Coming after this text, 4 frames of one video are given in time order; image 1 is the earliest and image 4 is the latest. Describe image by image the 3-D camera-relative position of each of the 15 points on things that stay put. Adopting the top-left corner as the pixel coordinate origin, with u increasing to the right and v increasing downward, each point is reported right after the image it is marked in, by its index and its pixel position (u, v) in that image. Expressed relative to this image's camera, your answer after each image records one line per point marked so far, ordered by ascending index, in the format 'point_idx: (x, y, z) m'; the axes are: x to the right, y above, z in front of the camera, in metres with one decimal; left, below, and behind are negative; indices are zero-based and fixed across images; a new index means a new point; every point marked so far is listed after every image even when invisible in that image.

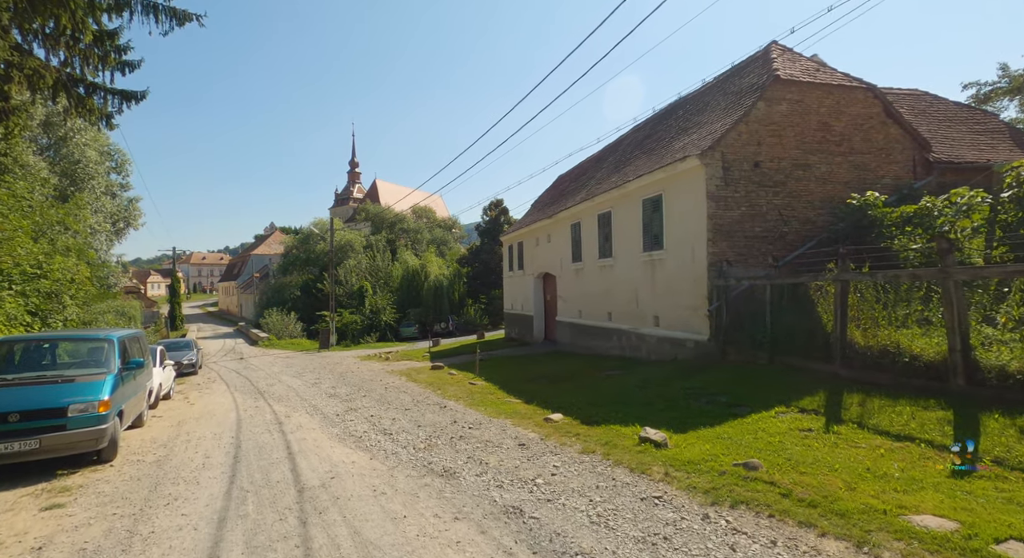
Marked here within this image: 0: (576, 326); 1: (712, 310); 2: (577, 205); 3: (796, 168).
0: (+2.3, -1.7, +19.0) m
1: (+4.2, -0.7, +10.9) m
2: (+2.3, +2.6, +17.9) m
3: (+6.3, +2.5, +11.6) m
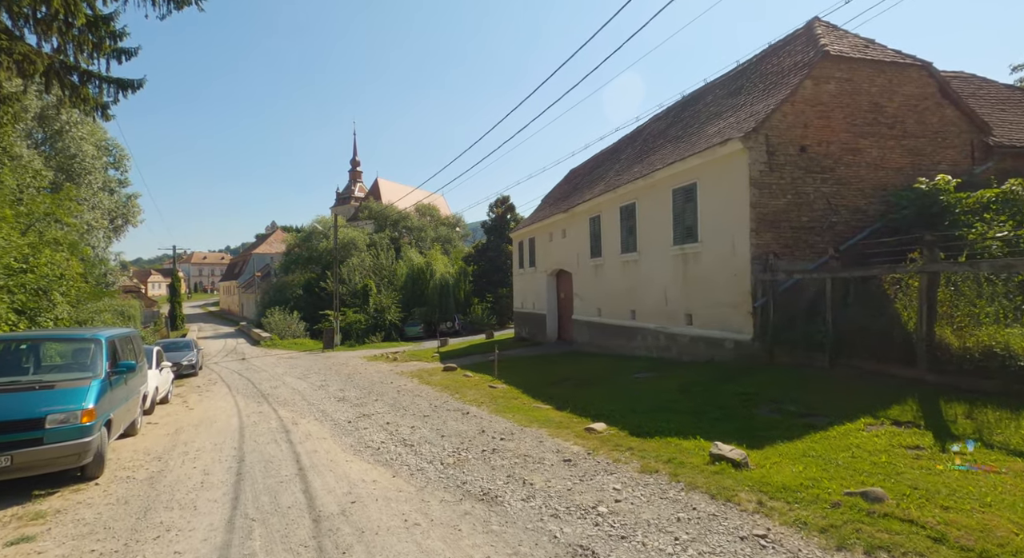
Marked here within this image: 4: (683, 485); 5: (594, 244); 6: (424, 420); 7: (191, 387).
0: (+2.9, -1.6, +18.1) m
1: (+4.7, -0.5, +10.0) m
2: (+2.8, +2.7, +17.0) m
3: (+6.8, +2.6, +10.7) m
4: (+1.6, -1.9, +4.9) m
5: (+2.8, +1.2, +18.1) m
6: (-1.5, -2.5, +9.2) m
7: (-10.3, -3.5, +16.8) m
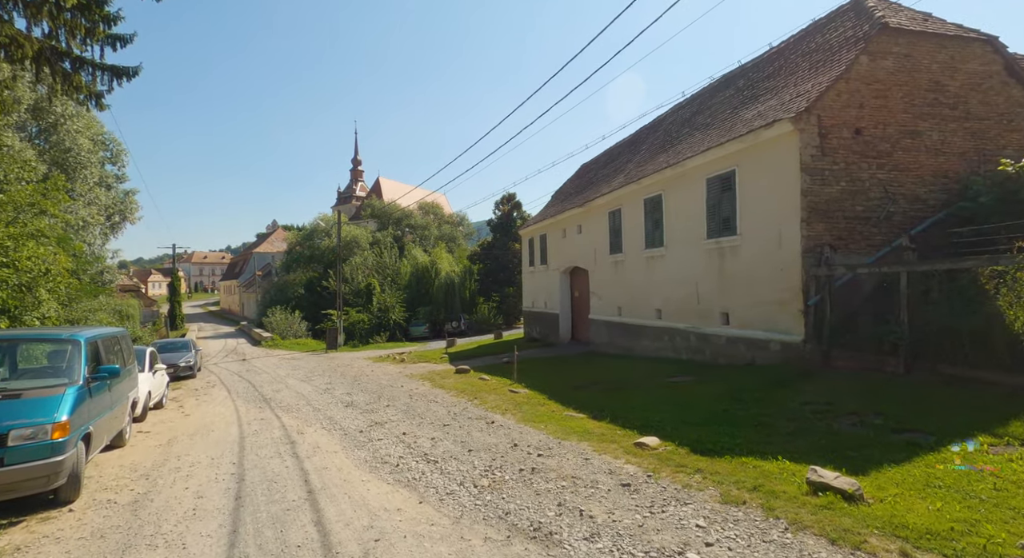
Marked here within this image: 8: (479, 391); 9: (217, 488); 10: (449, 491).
0: (+3.4, -1.5, +17.2) m
1: (+5.2, -0.5, +9.1) m
2: (+3.3, +2.8, +16.1) m
3: (+7.3, +2.7, +9.7) m
4: (+2.1, -1.8, +4.0) m
5: (+3.3, +1.3, +17.2) m
6: (-1.1, -2.4, +8.3) m
7: (-9.8, -3.4, +15.9) m
8: (-0.7, -2.5, +11.7) m
9: (-3.4, -2.4, +6.0) m
10: (-0.7, -2.2, +5.5) m
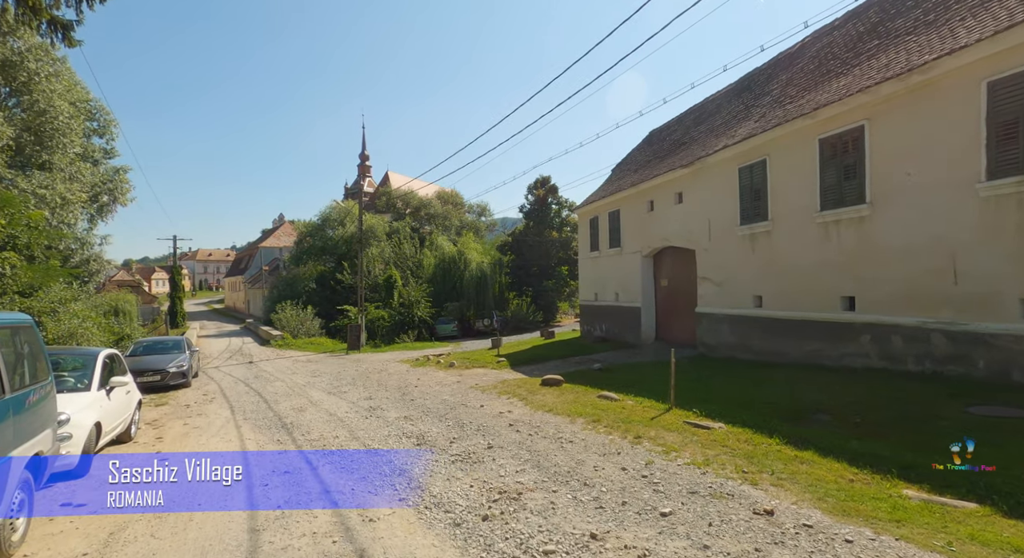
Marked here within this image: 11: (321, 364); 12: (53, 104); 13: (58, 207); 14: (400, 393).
0: (+5.8, -1.0, +12.7) m
1: (+7.6, +0.1, +4.6) m
2: (+5.7, +3.3, +11.6) m
3: (+9.7, +3.2, +5.3) m
4: (+4.4, -1.3, -0.5) m
5: (+5.8, +1.8, +12.7) m
6: (+1.3, -1.9, +3.9) m
7: (-7.4, -2.8, +11.5) m
8: (+1.7, -2.0, +7.3) m
9: (-1.1, -1.9, +1.6) m
10: (+1.7, -1.7, +1.1) m
11: (-7.2, -3.2, +19.7) m
12: (-17.8, +6.9, +20.0) m
13: (-16.6, +2.8, +18.9) m
14: (-2.5, -2.6, +11.8) m
